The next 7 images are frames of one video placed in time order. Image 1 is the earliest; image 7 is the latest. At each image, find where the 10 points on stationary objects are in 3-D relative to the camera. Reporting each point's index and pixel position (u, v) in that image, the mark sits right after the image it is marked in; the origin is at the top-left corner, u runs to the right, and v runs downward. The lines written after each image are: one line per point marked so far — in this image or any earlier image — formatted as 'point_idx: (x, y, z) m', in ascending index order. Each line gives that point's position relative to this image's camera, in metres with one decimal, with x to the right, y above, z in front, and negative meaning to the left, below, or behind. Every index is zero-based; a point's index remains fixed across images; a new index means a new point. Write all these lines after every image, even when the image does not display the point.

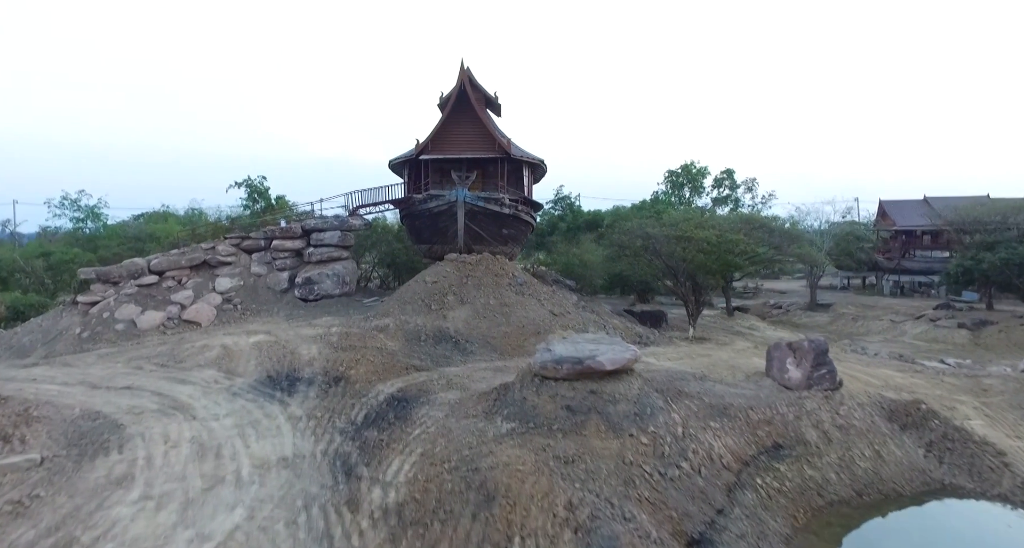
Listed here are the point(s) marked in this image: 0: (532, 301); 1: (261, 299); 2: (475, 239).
0: (+0.6, -0.8, +13.1) m
1: (-7.8, -0.8, +13.3) m
2: (-1.3, +1.2, +14.6) m
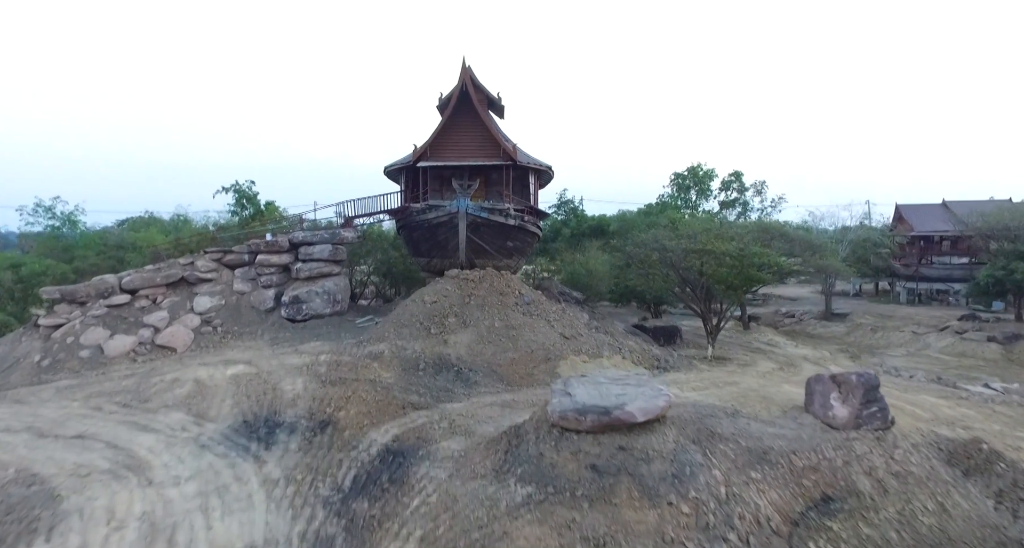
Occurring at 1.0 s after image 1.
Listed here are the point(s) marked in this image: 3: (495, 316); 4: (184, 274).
0: (+0.8, -1.3, +11.9) m
1: (-7.6, -1.3, +12.2) m
2: (-1.1, +0.7, +13.5) m
3: (-0.5, -1.1, +11.6) m
4: (-9.6, 0.0, +12.5) m
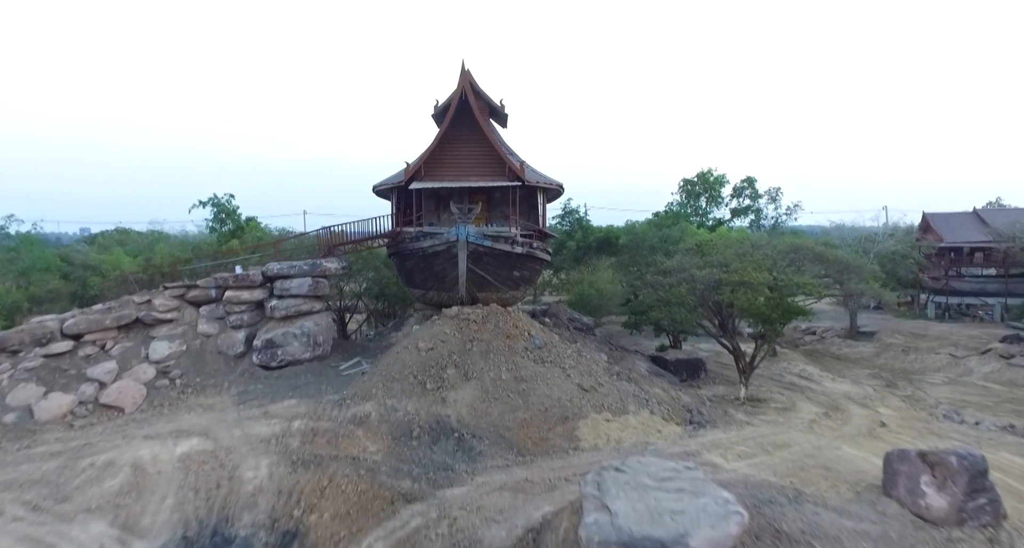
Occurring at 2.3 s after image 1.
0: (+1.0, -2.3, +10.2) m
1: (-7.4, -2.3, +10.4) m
2: (-0.9, -0.3, +11.7) m
3: (-0.2, -2.1, +9.9) m
4: (-9.4, -1.0, +10.7) m
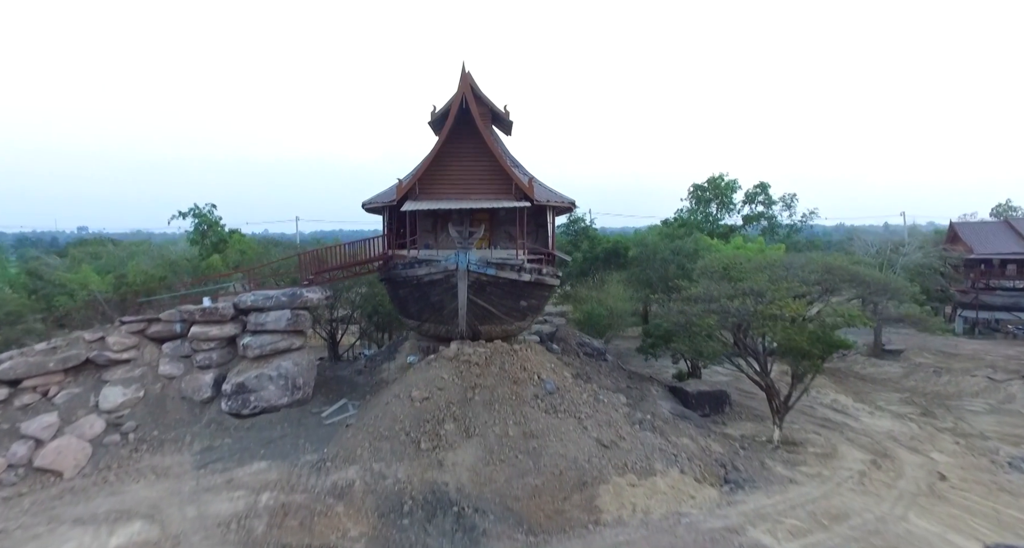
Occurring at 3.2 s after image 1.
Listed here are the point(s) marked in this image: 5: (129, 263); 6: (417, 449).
0: (+1.2, -3.0, +8.8) m
1: (-7.2, -3.1, +9.0) m
2: (-0.7, -1.0, +10.3) m
3: (-0.1, -2.9, +8.5) m
4: (-9.2, -1.8, +9.3) m
5: (-16.3, +0.5, +18.1) m
6: (-1.8, -3.3, +8.1) m
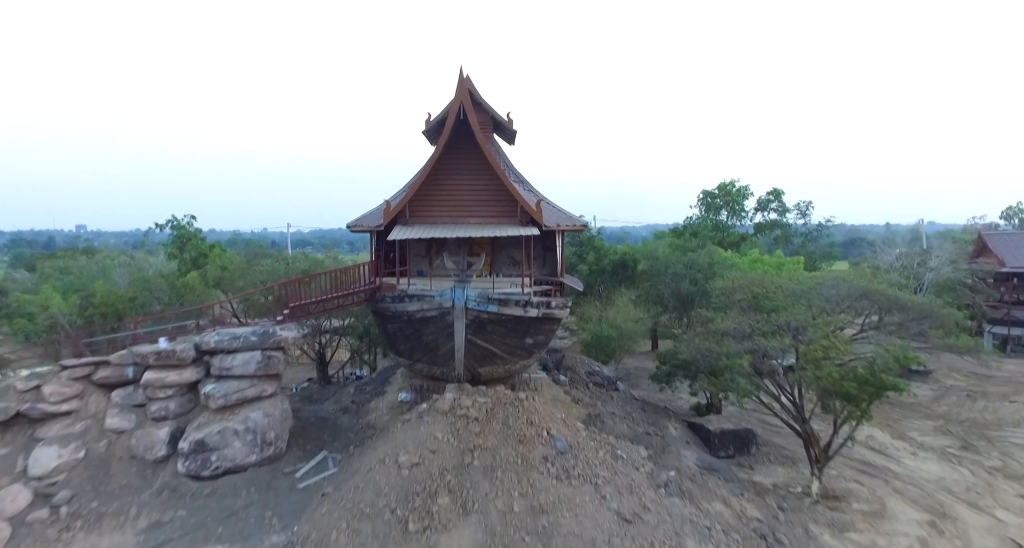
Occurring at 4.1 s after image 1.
0: (+1.3, -3.8, +7.5) m
1: (-7.1, -3.8, +7.6) m
2: (-0.6, -1.8, +9.0) m
3: (0.0, -3.6, +7.2) m
4: (-9.1, -2.5, +8.0) m
5: (-16.2, -0.3, +16.8) m
6: (-1.7, -4.0, +6.7) m
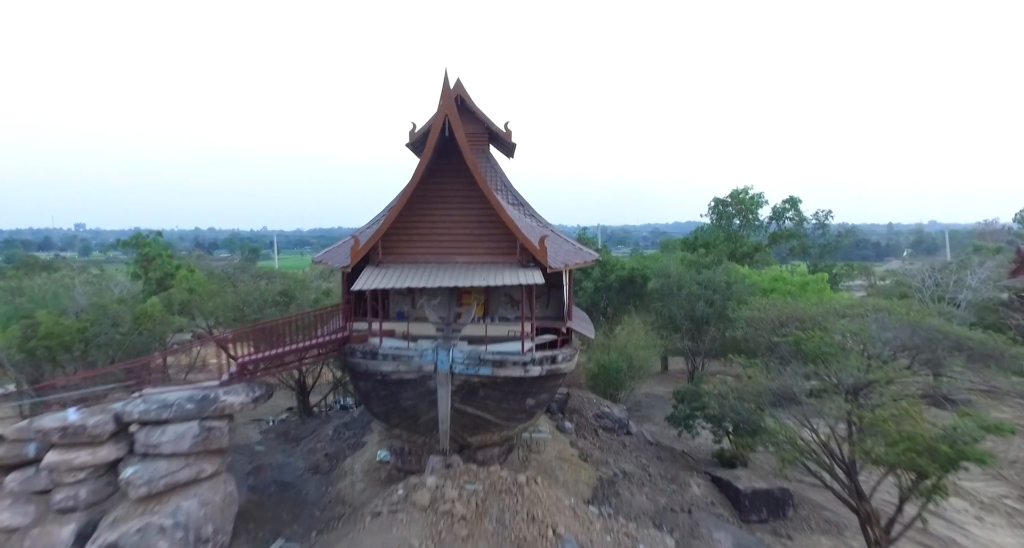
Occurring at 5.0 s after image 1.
0: (+1.2, -4.6, +5.8) m
1: (-7.2, -4.7, +6.0) m
2: (-0.7, -2.6, +7.3) m
3: (0.0, -4.4, +5.5) m
4: (-9.2, -3.3, +6.3) m
5: (-16.2, -1.1, +15.1) m
6: (-1.7, -4.8, +5.1) m
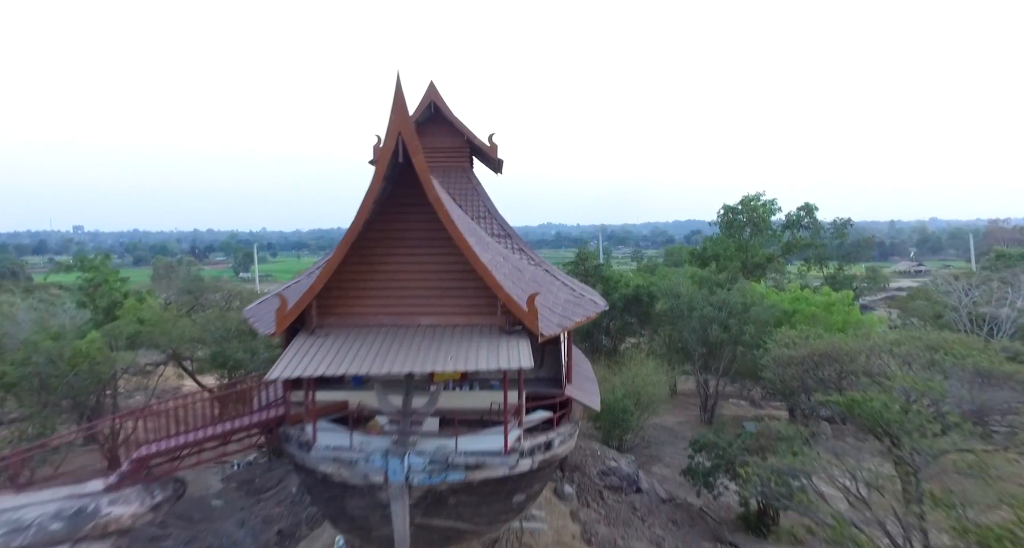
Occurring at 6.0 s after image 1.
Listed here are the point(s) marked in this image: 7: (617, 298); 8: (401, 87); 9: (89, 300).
0: (+1.0, -5.5, +4.1) m
1: (-7.4, -5.6, +4.2) m
2: (-0.9, -3.5, +5.5) m
3: (-0.2, -5.3, +3.7) m
4: (-9.4, -4.2, +4.6) m
5: (-16.5, -2.0, +13.3) m
6: (-2.0, -5.7, +3.3) m
7: (+4.6, -1.0, +18.5) m
8: (-1.2, +2.0, +4.5) m
9: (-14.6, -0.7, +14.8) m
